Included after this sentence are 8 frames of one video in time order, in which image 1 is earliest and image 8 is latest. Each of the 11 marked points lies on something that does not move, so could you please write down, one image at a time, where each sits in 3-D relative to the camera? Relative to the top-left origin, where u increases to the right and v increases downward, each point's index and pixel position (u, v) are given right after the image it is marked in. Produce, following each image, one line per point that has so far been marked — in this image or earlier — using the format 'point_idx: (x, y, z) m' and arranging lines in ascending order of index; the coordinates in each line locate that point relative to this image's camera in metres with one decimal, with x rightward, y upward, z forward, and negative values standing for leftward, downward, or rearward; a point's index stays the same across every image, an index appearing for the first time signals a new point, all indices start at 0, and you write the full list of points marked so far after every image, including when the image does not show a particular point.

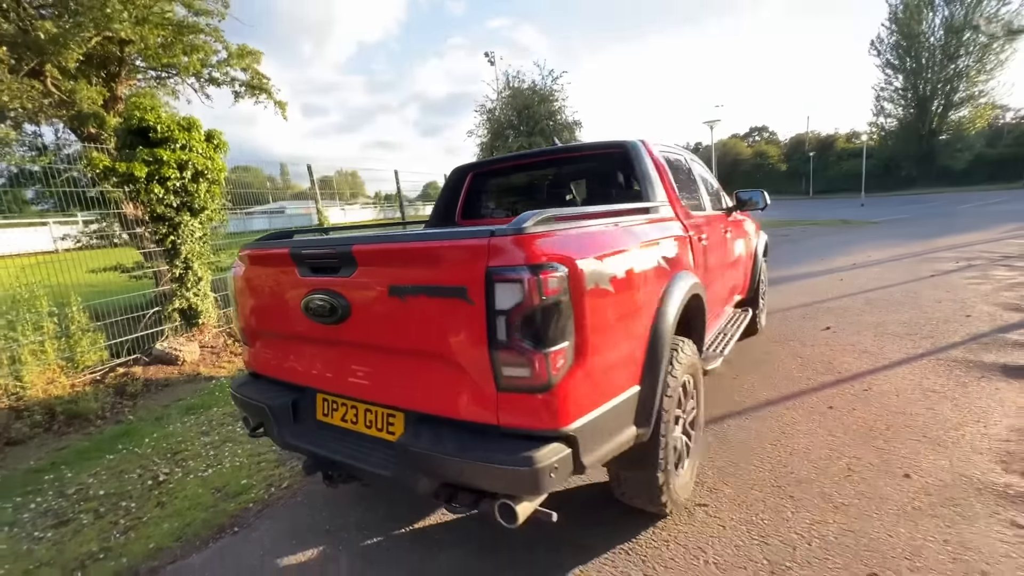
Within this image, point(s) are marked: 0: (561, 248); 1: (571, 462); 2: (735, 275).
0: (+0.2, +0.1, +1.6) m
1: (+0.2, -0.6, +1.6) m
2: (+2.1, +0.1, +4.5) m
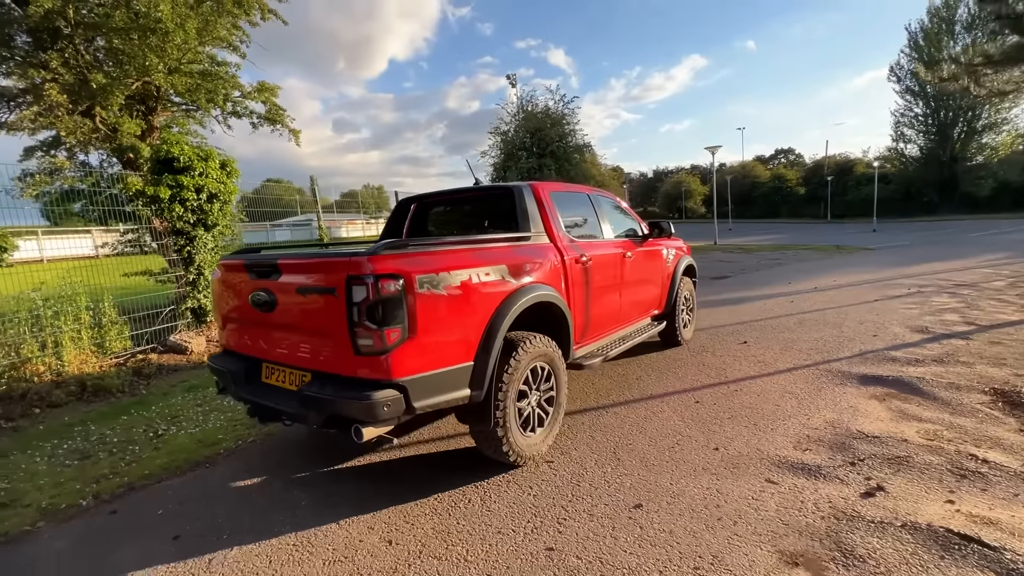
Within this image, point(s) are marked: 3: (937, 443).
0: (-0.6, +0.1, +2.5) m
1: (-0.6, -0.6, +2.5) m
2: (+1.5, 0.0, +5.3) m
3: (+3.0, -1.1, +3.4) m
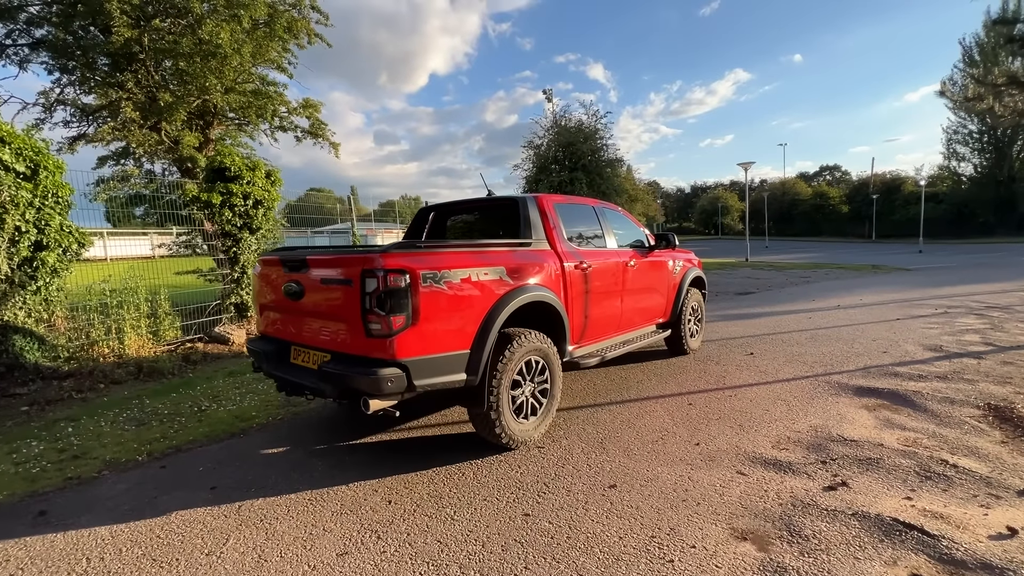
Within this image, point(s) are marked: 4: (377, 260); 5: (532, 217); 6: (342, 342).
0: (-0.6, +0.2, +2.9) m
1: (-0.7, -0.6, +2.9) m
2: (+1.6, -0.1, +5.6) m
3: (+3.0, -1.2, +3.5) m
4: (-0.8, +0.2, +2.9) m
5: (+0.2, +0.6, +4.2) m
6: (-1.1, -0.4, +3.1) m
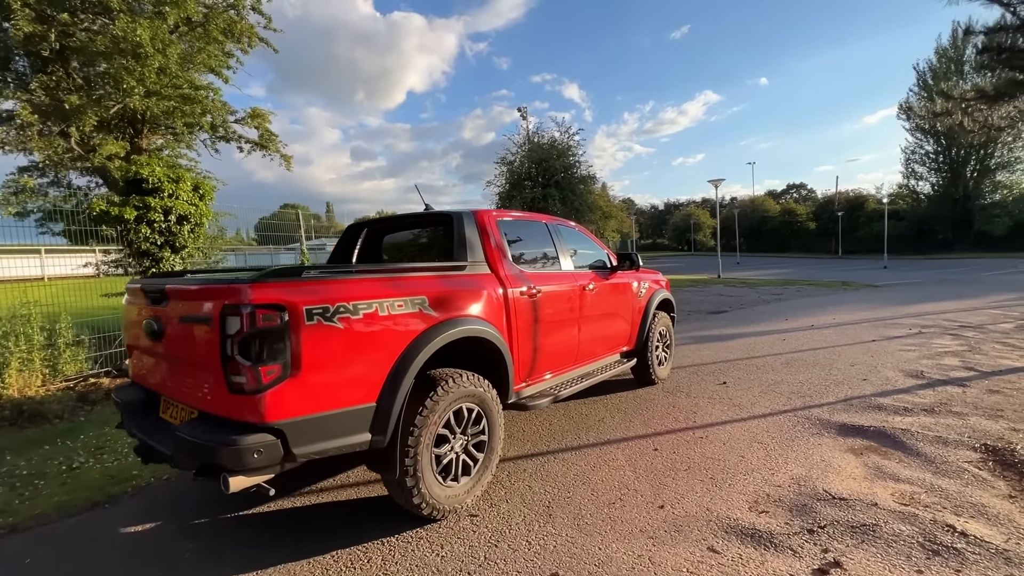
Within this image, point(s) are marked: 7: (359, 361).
0: (-1.1, 0.0, +2.3) m
1: (-1.1, -0.8, +2.2) m
2: (+1.1, -0.4, +5.0) m
3: (+2.5, -1.4, +3.0) m
4: (-1.3, 0.0, +2.2) m
5: (-0.3, +0.4, +3.6) m
6: (-1.6, -0.6, +2.4) m
7: (-0.8, -0.4, +2.5) m
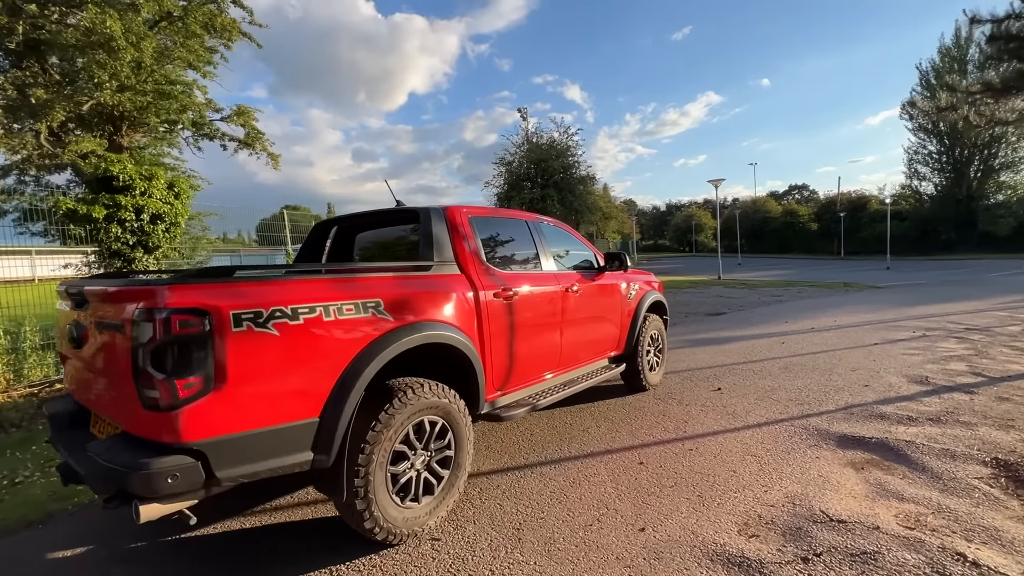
0: (-1.3, 0.0, +2.0) m
1: (-1.3, -0.8, +2.0) m
2: (+0.9, -0.4, +4.7) m
3: (+2.3, -1.4, +2.7) m
4: (-1.5, 0.0, +1.9) m
5: (-0.5, +0.4, +3.3) m
6: (-1.8, -0.6, +2.1) m
7: (-1.0, -0.4, +2.2) m
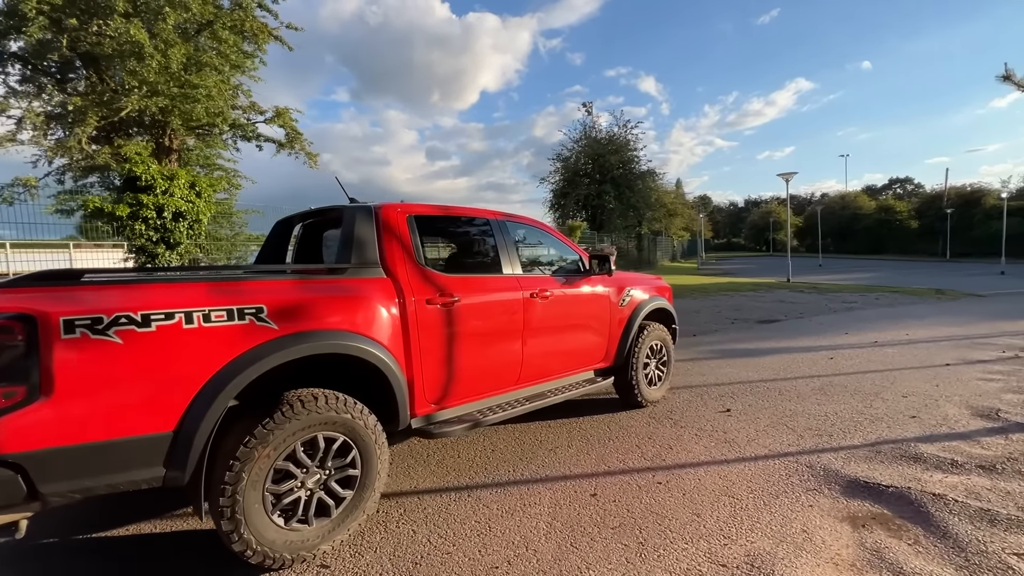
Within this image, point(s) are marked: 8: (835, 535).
0: (-1.9, -0.1, +1.9) m
1: (-2.0, -0.8, +1.9) m
2: (+0.6, -0.5, +4.3) m
3: (+1.7, -1.5, +2.1) m
4: (-2.1, 0.0, +1.9) m
5: (-1.0, +0.3, +3.1) m
6: (-2.4, -0.6, +2.1) m
7: (-1.6, -0.4, +2.1) m
8: (+1.9, -1.5, +2.8) m
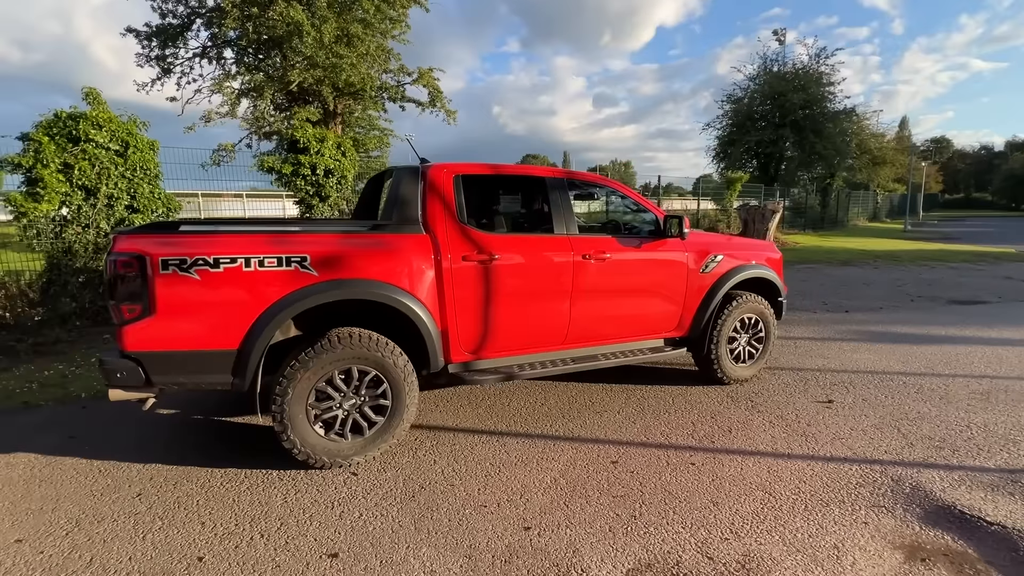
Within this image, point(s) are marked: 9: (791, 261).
0: (-2.0, +0.2, +2.6) m
1: (-2.1, -0.5, +2.7) m
2: (+1.1, -0.2, +4.1) m
3: (+1.4, -1.4, +1.8) m
4: (-2.2, +0.3, +2.6) m
5: (-0.7, +0.7, +3.4) m
6: (-2.4, -0.2, +3.0) m
7: (-1.7, -0.1, +2.7) m
8: (+1.8, -1.4, +2.3) m
9: (+8.1, +0.8, +13.6) m
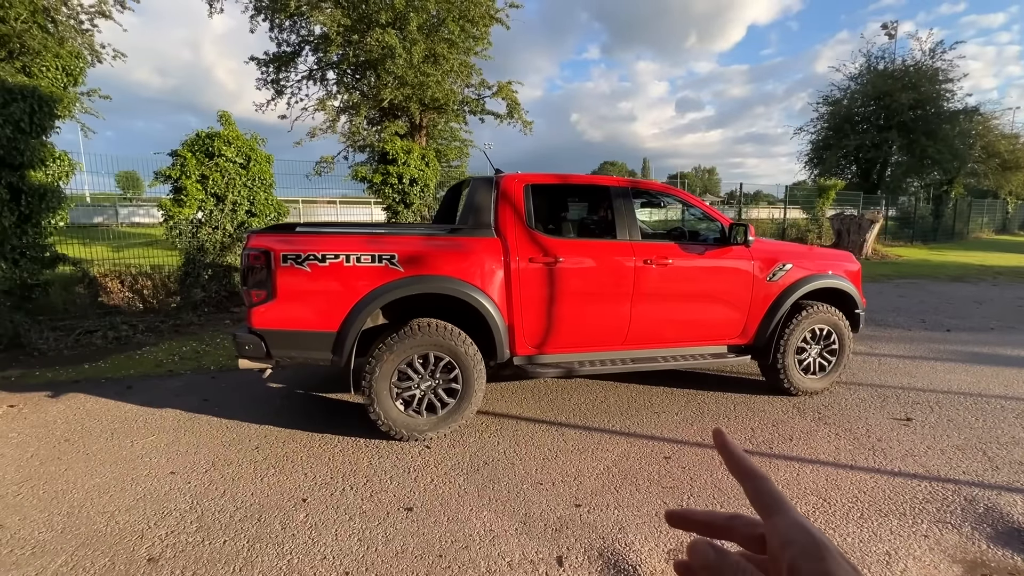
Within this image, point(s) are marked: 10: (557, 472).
0: (-1.6, +0.3, +3.2) m
1: (-1.7, -0.4, +3.3) m
2: (+1.7, -0.2, +4.2) m
3: (+1.6, -1.5, +1.8) m
4: (-1.8, +0.3, +3.2) m
5: (-0.2, +0.7, +3.8) m
6: (-2.0, -0.1, +3.6) m
7: (-1.3, -0.1, +3.3) m
8: (+2.1, -1.4, +2.3) m
9: (+10.1, +0.3, +12.5) m
10: (+0.3, -1.2, +3.2) m
